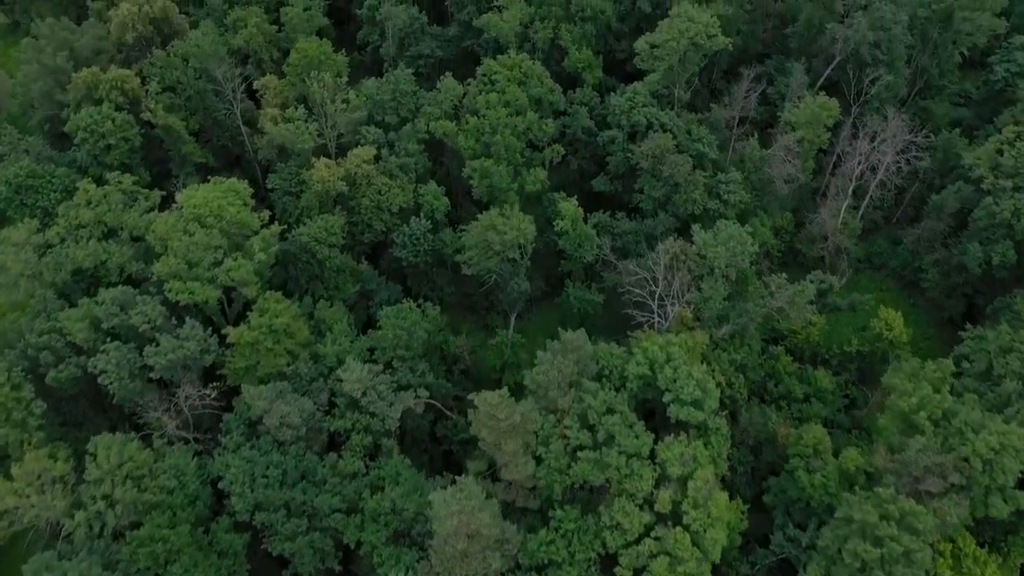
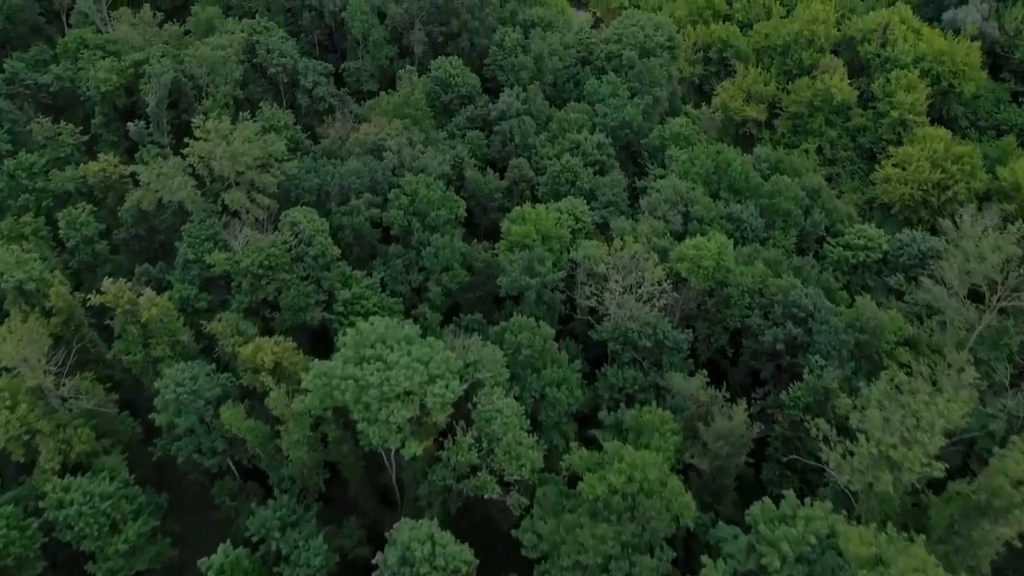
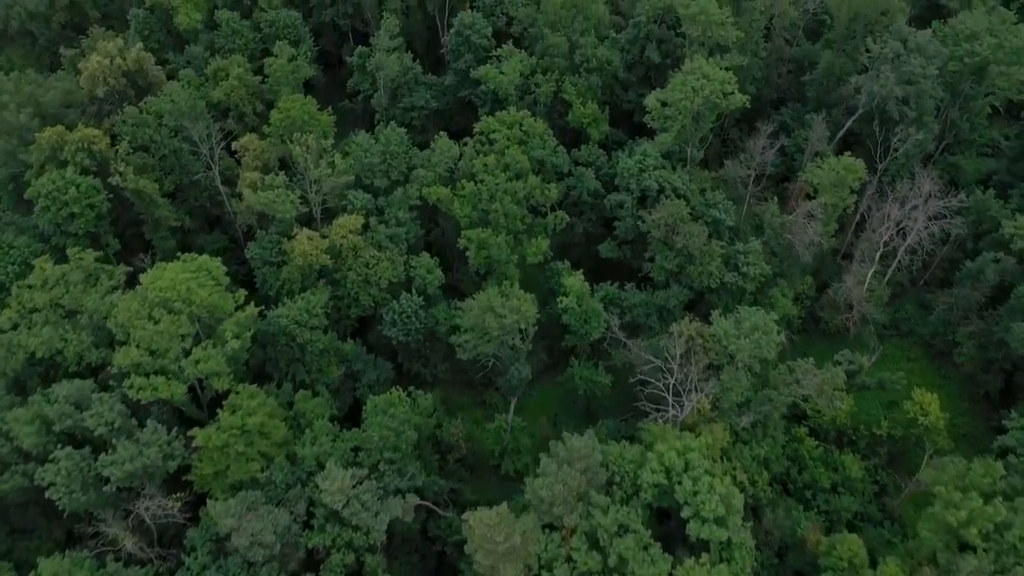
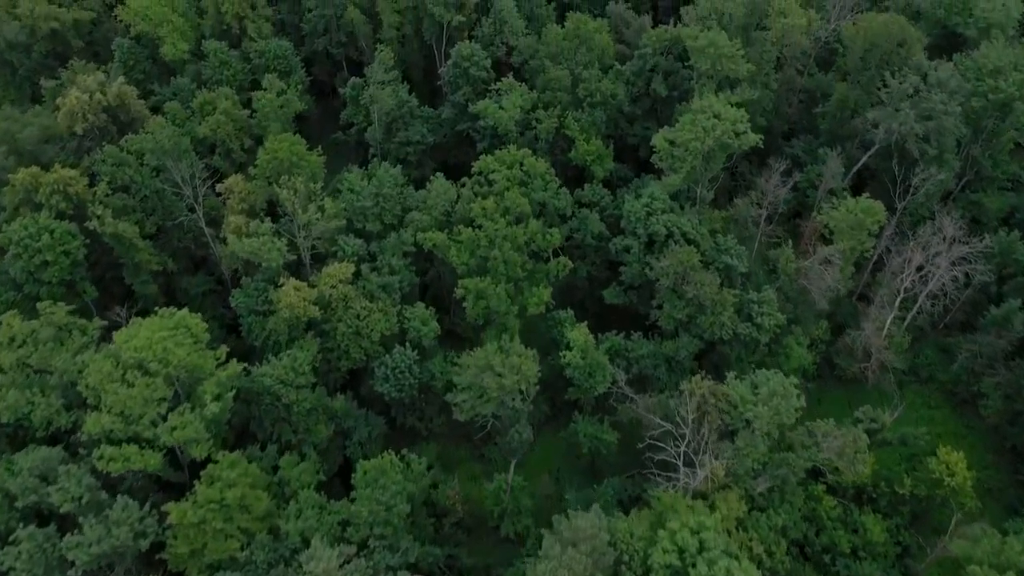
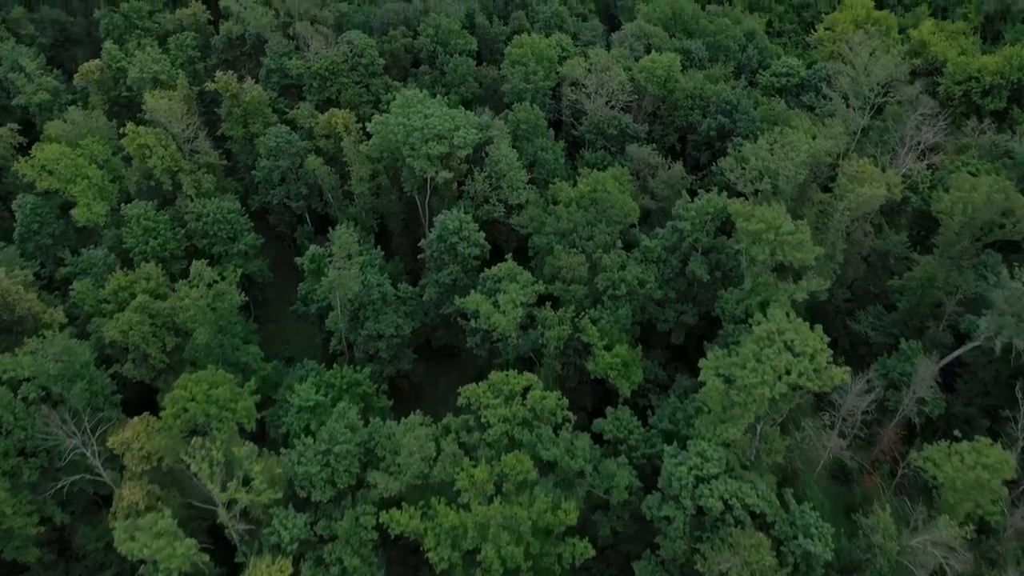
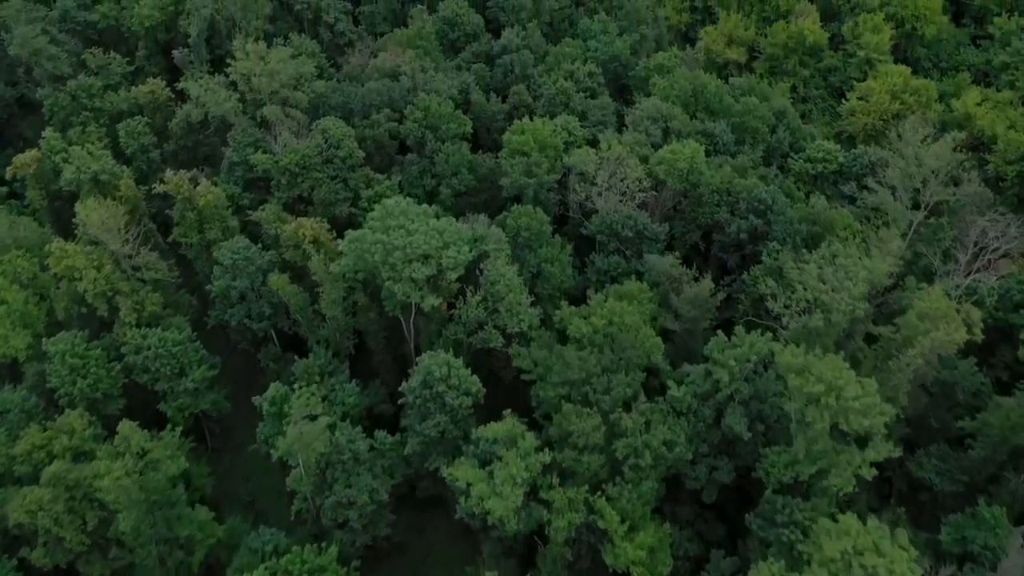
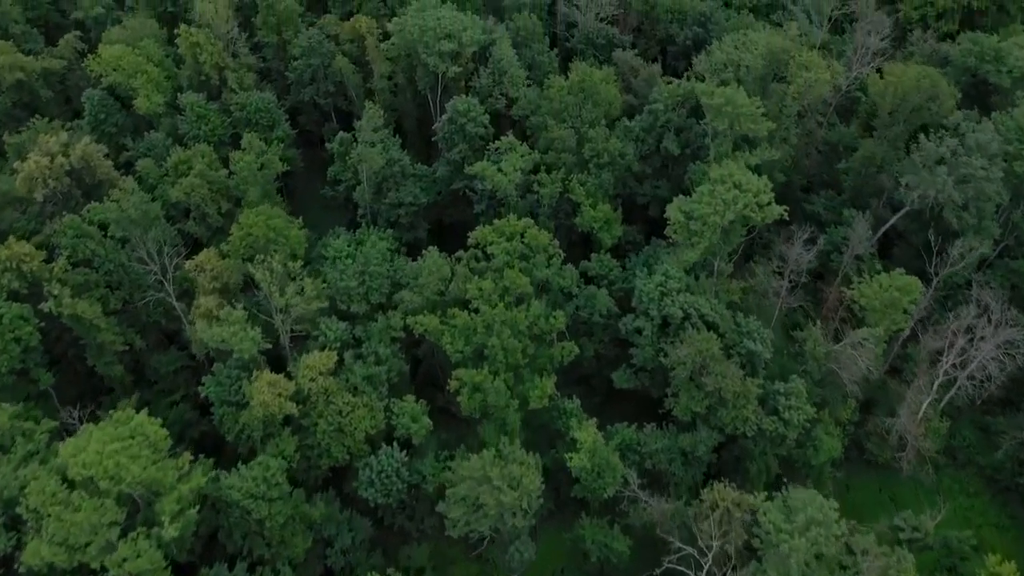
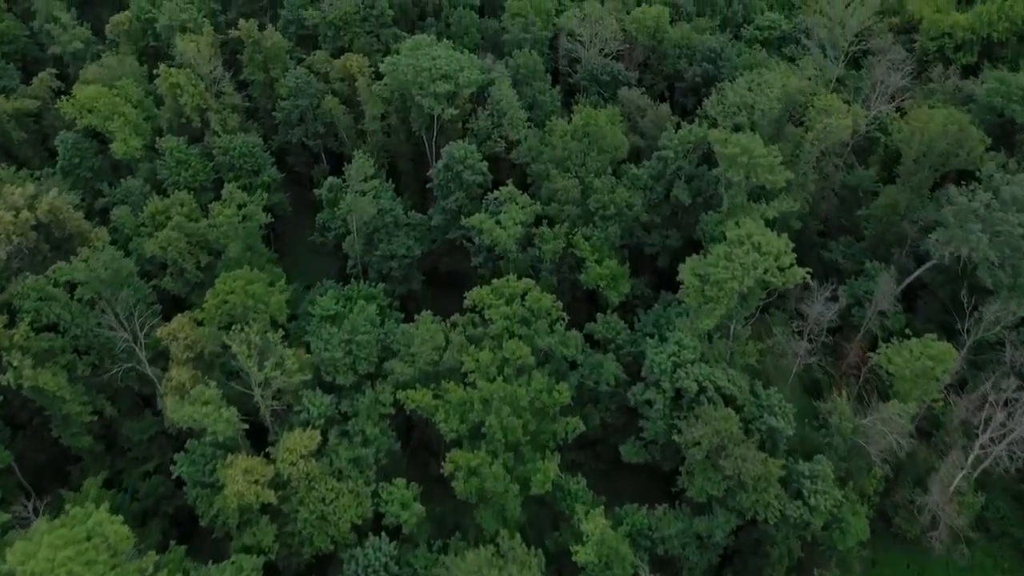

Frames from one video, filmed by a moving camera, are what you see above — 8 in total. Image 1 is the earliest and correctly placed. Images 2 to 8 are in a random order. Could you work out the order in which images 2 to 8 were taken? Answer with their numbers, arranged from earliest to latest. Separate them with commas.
3, 4, 7, 8, 5, 6, 2
